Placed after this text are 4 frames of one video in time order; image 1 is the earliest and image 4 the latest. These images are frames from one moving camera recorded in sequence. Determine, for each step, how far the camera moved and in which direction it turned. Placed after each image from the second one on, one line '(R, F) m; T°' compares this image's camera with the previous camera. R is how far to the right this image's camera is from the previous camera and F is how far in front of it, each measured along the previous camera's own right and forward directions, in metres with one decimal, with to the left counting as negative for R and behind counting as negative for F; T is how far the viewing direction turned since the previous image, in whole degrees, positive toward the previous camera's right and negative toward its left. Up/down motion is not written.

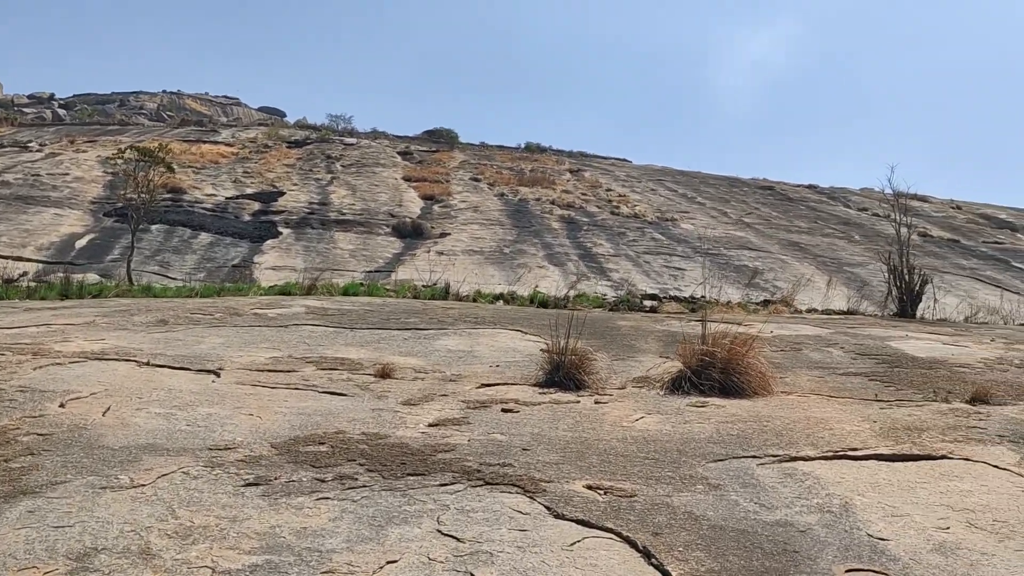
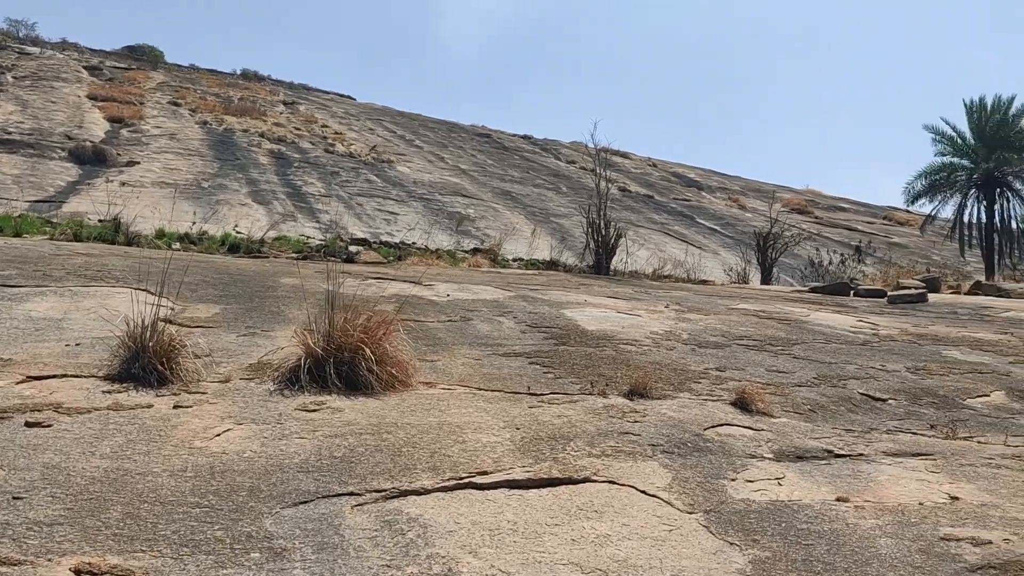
(+0.5, +0.8) m; +18°
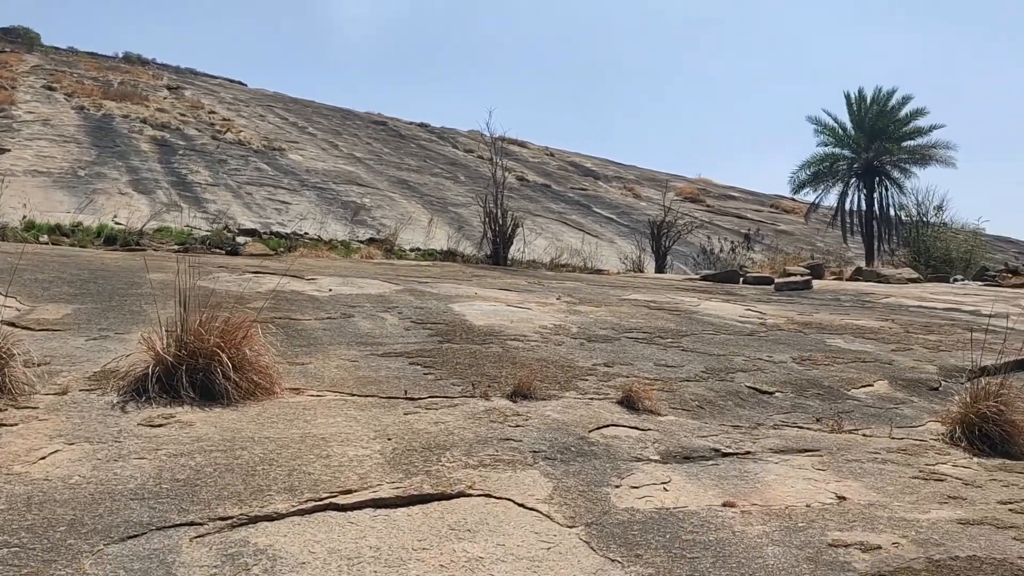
(+0.1, +0.2) m; +6°
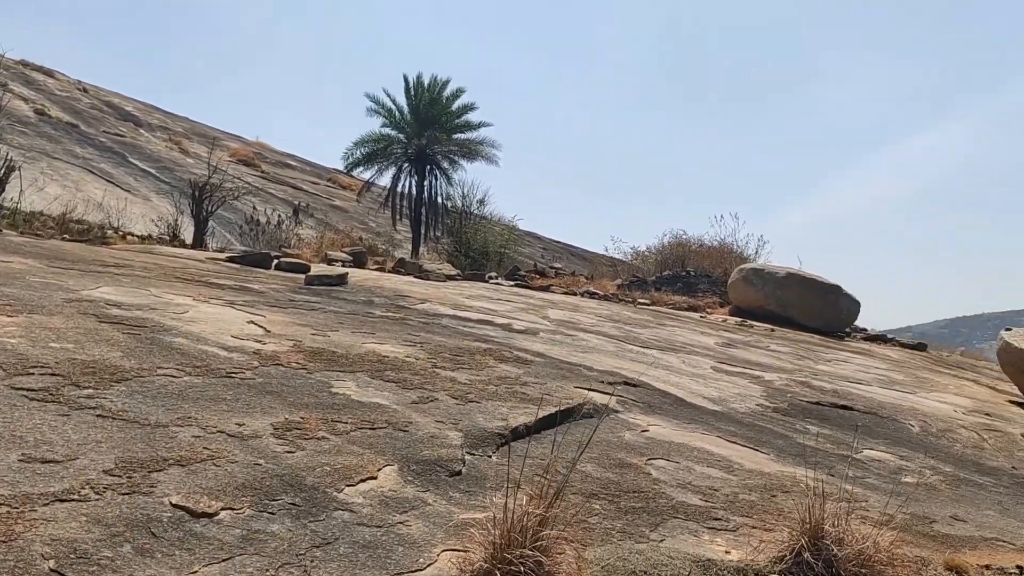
(+0.6, +1.3) m; +28°
